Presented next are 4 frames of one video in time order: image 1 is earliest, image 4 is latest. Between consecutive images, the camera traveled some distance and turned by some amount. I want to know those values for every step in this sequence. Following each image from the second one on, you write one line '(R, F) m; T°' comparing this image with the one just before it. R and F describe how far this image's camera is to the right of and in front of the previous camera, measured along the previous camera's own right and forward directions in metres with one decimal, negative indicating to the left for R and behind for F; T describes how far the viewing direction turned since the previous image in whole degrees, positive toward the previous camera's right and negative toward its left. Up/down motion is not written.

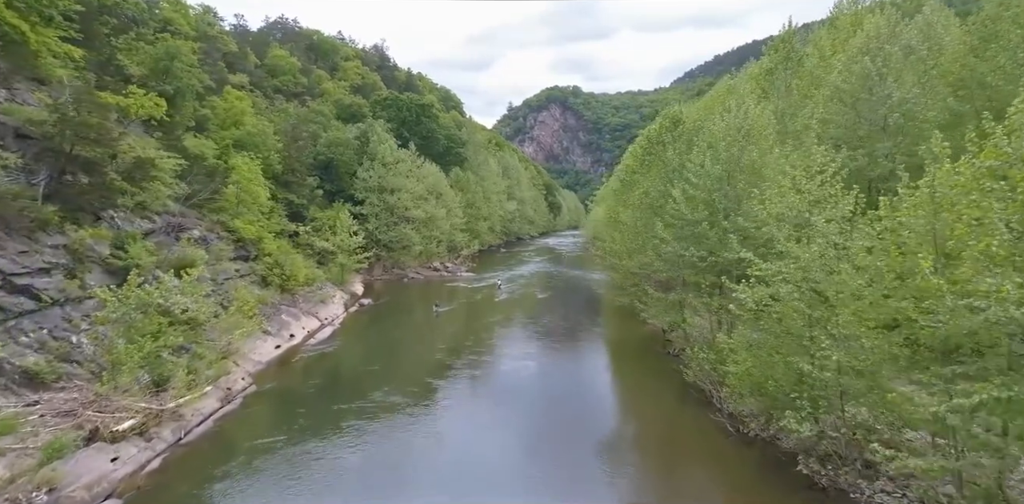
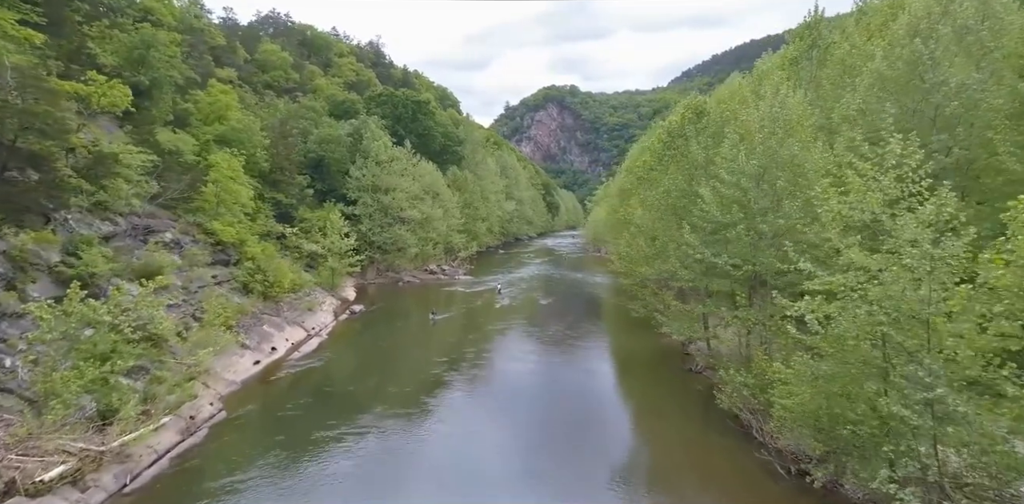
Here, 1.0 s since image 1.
(-0.3, +2.6) m; 0°
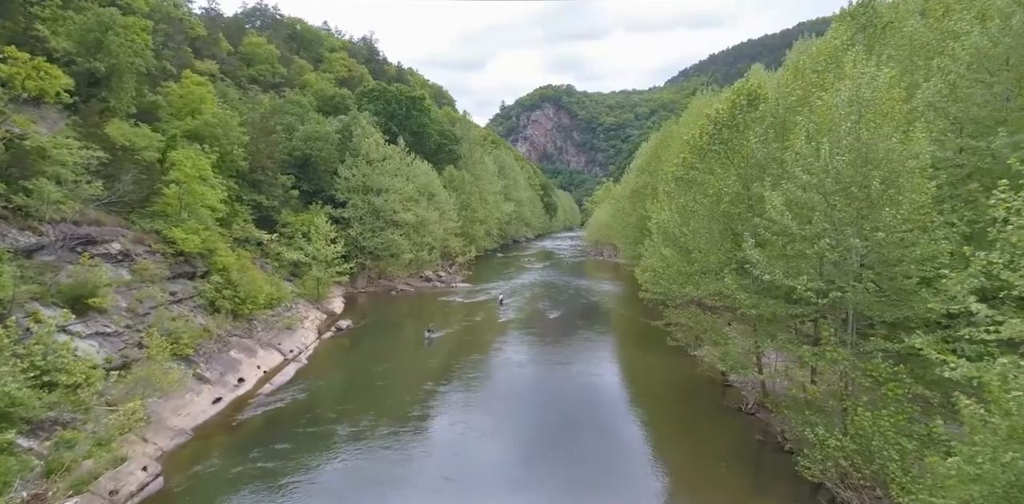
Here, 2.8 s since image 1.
(-0.6, +4.0) m; +1°
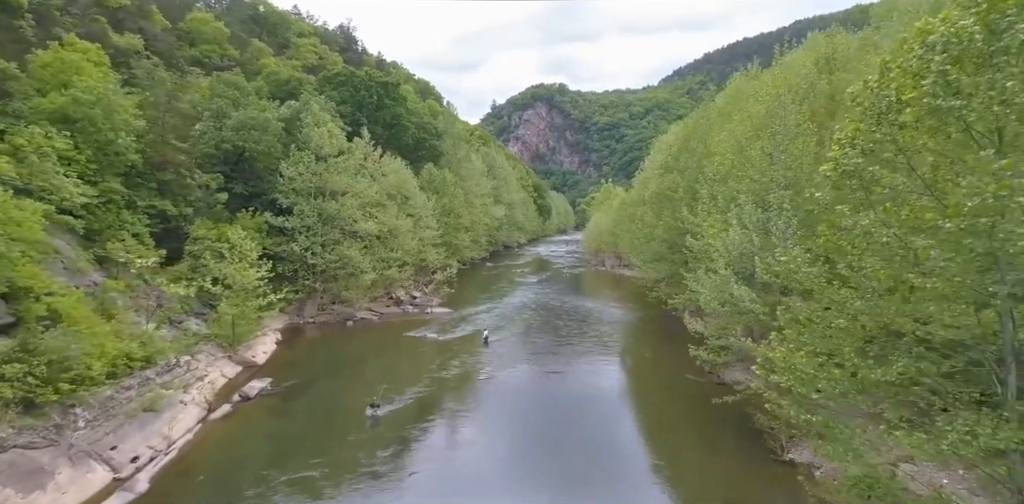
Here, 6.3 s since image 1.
(+0.2, +10.7) m; +1°
